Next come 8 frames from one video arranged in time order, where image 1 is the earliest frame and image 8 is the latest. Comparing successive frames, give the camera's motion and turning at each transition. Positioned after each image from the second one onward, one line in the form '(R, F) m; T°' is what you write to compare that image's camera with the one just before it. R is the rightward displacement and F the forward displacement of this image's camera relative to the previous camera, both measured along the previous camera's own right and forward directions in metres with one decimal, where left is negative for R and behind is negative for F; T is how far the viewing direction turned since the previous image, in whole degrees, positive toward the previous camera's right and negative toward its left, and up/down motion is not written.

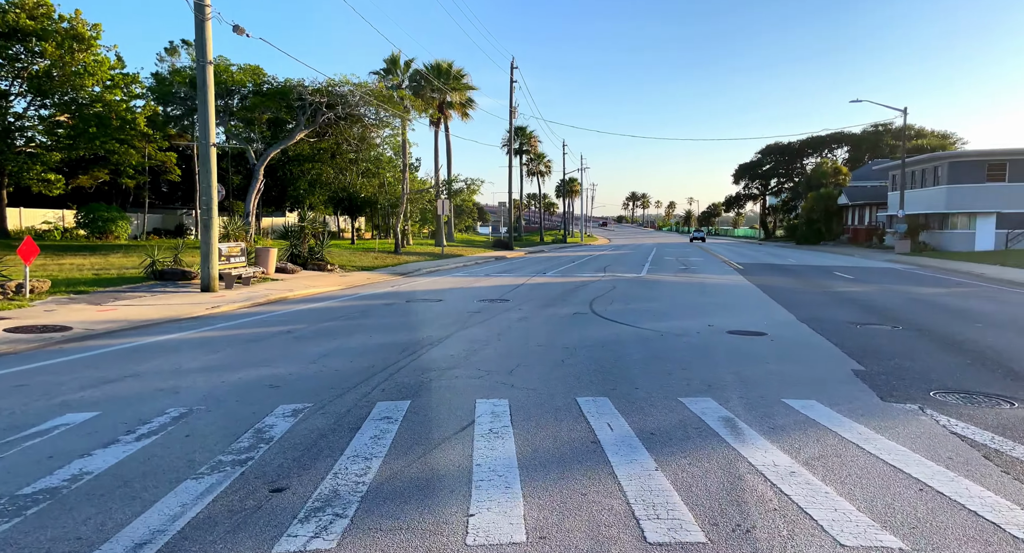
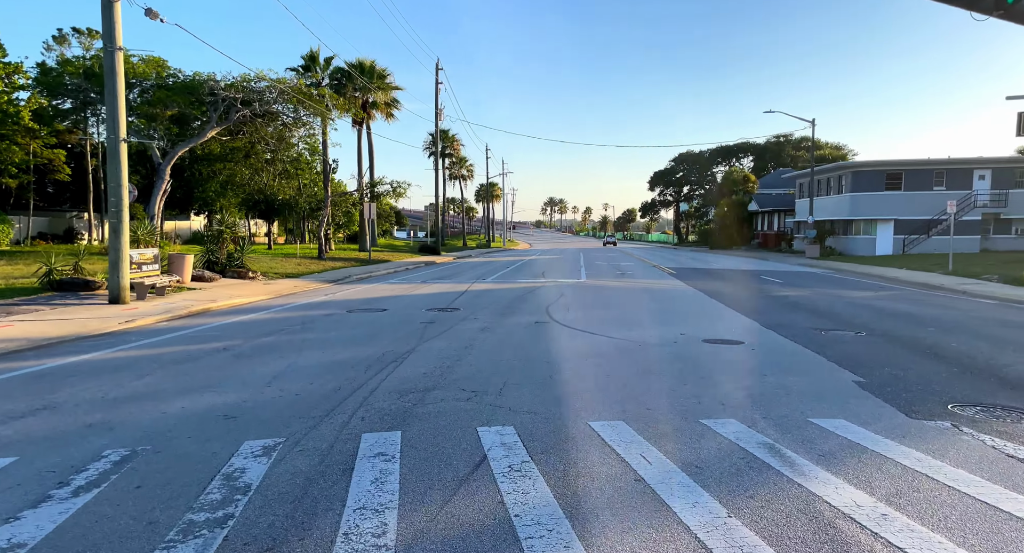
(-0.5, +0.4) m; +7°
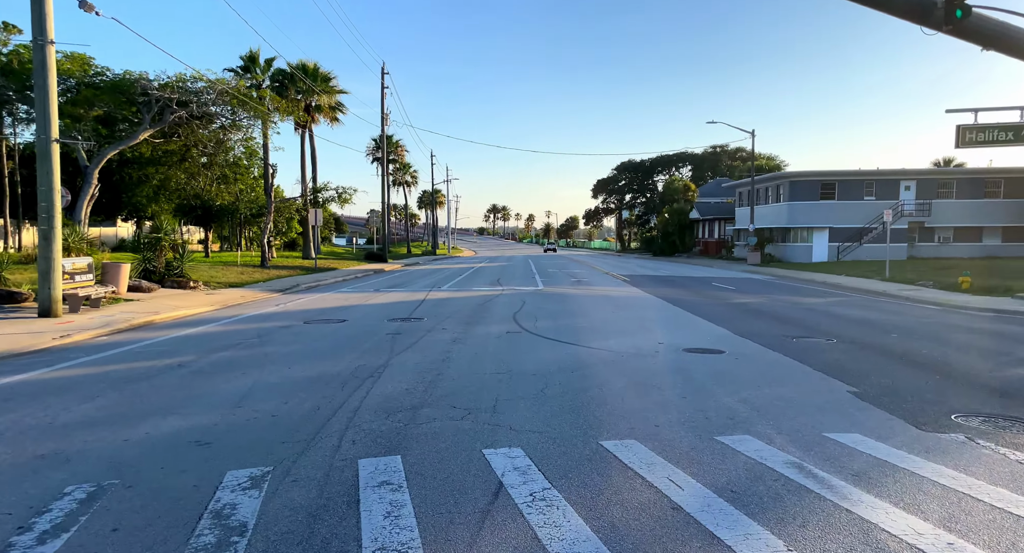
(-0.4, +0.2) m; +5°
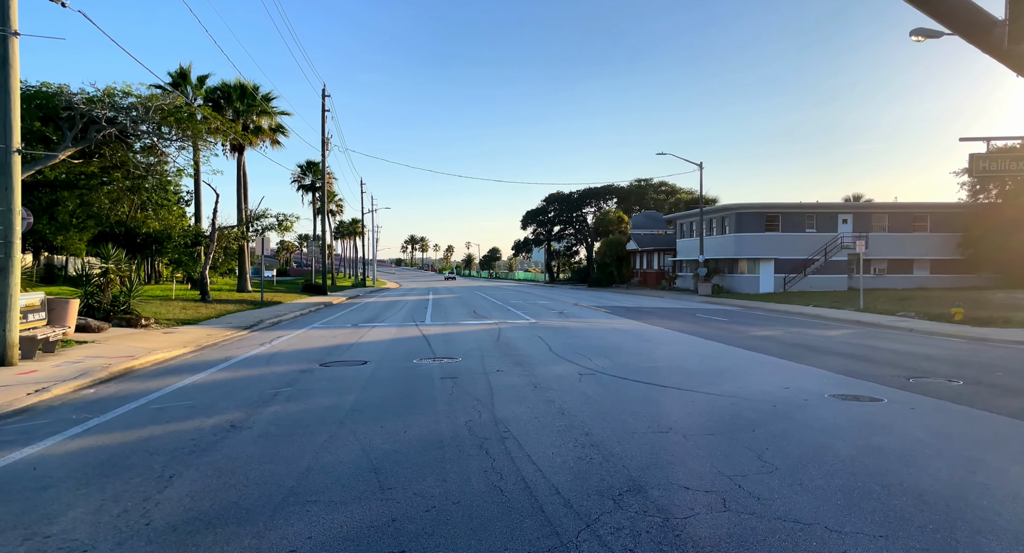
(-2.1, +1.0) m; +6°
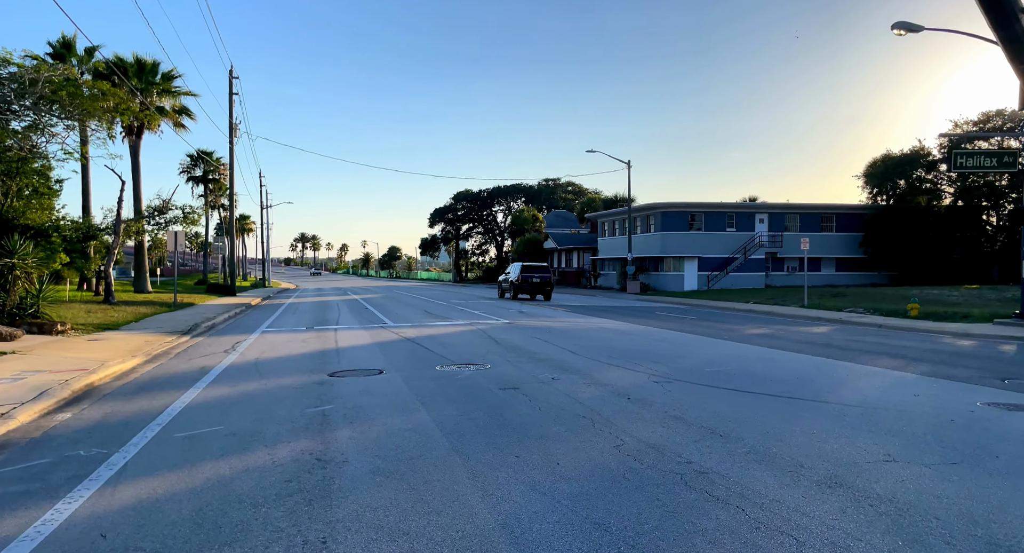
(-2.2, +1.1) m; +9°
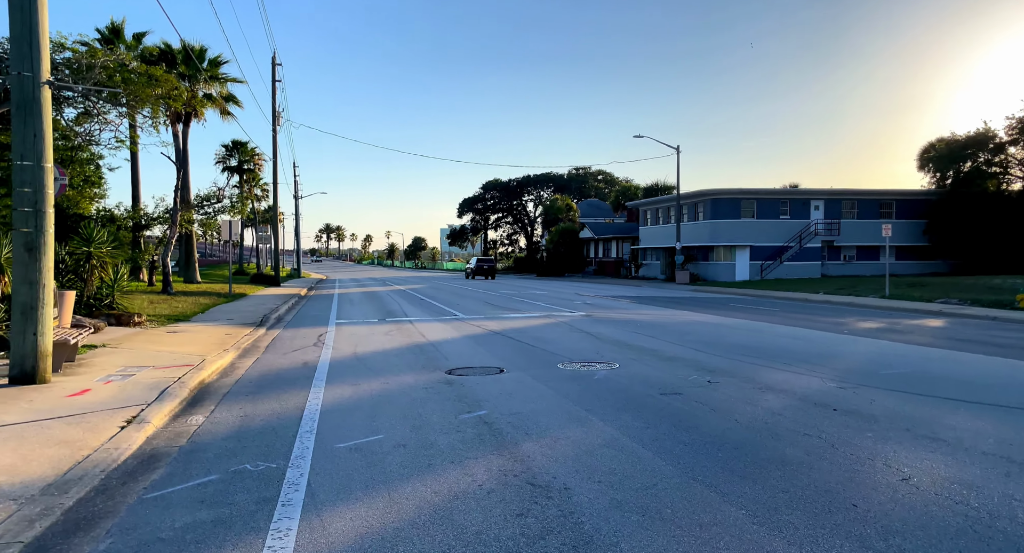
(-1.7, +0.8) m; -3°
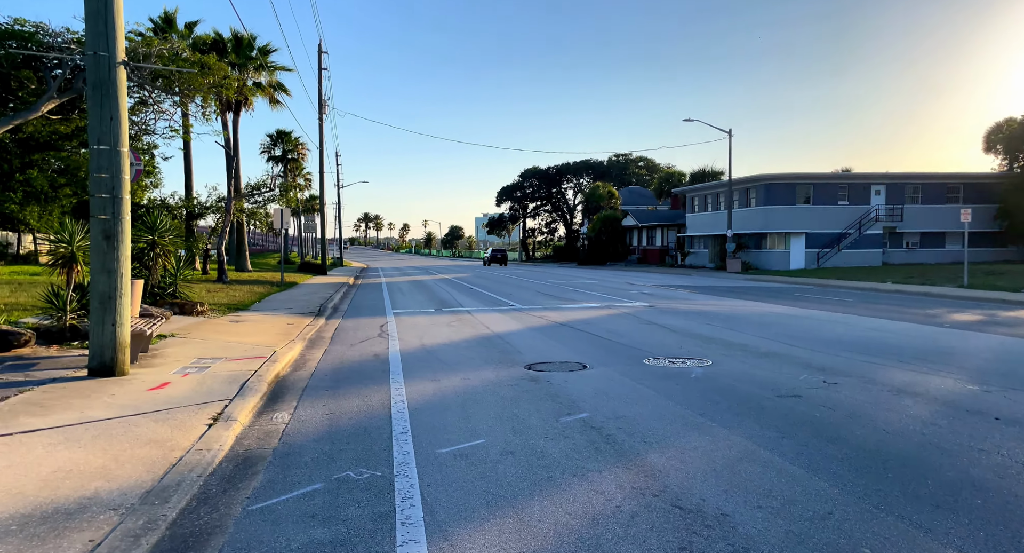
(-0.7, +0.6) m; -4°
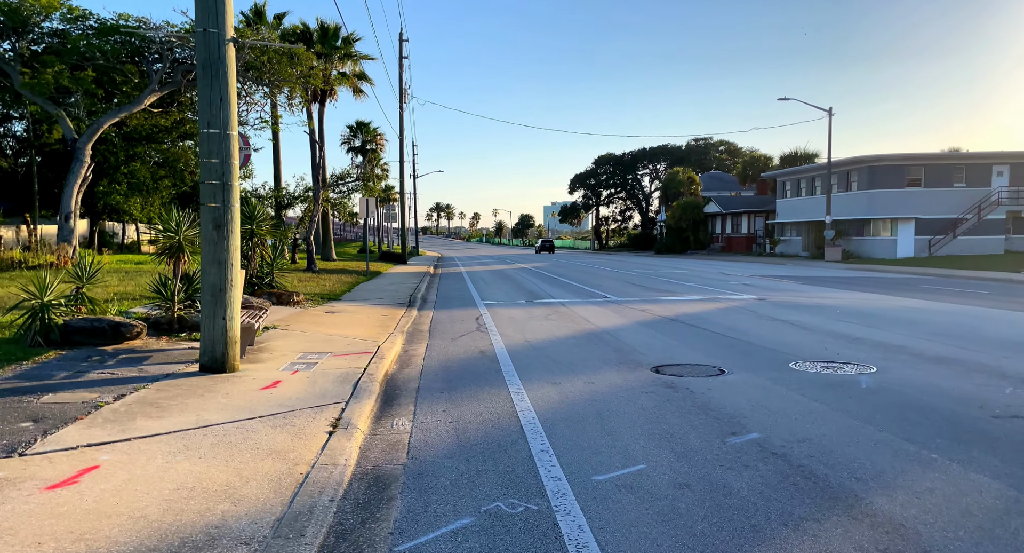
(-0.8, +0.8) m; -7°
